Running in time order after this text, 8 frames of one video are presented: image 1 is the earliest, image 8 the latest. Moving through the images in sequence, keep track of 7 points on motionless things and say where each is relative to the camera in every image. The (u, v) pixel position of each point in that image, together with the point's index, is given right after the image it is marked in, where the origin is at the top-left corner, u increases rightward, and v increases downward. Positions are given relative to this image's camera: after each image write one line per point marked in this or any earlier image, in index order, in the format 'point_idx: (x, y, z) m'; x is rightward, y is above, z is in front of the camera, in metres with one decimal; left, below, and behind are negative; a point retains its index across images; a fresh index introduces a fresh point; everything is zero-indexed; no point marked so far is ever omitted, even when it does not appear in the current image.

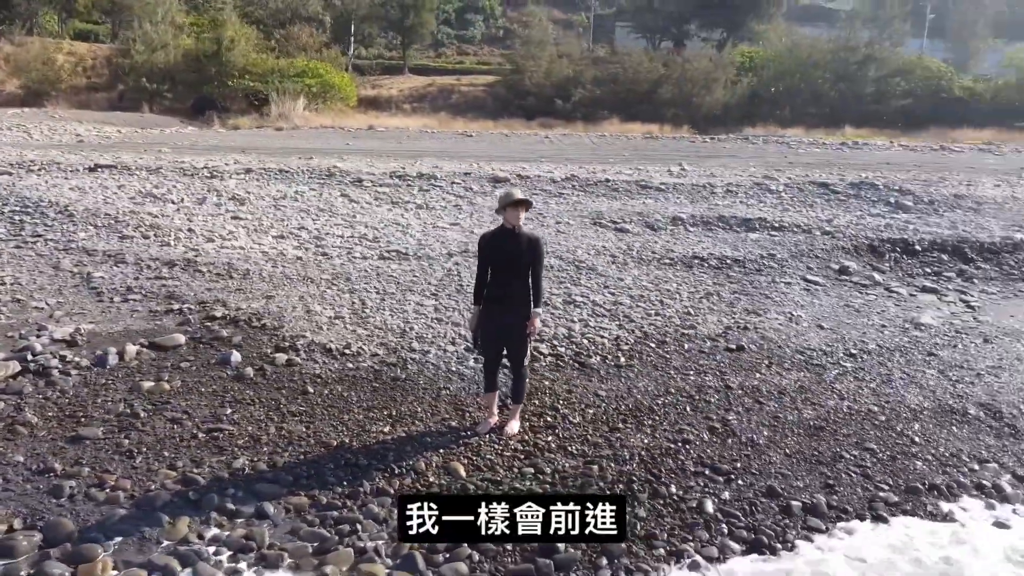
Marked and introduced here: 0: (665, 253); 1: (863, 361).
0: (+2.0, +0.5, +10.6) m
1: (+3.3, -0.7, +7.5) m
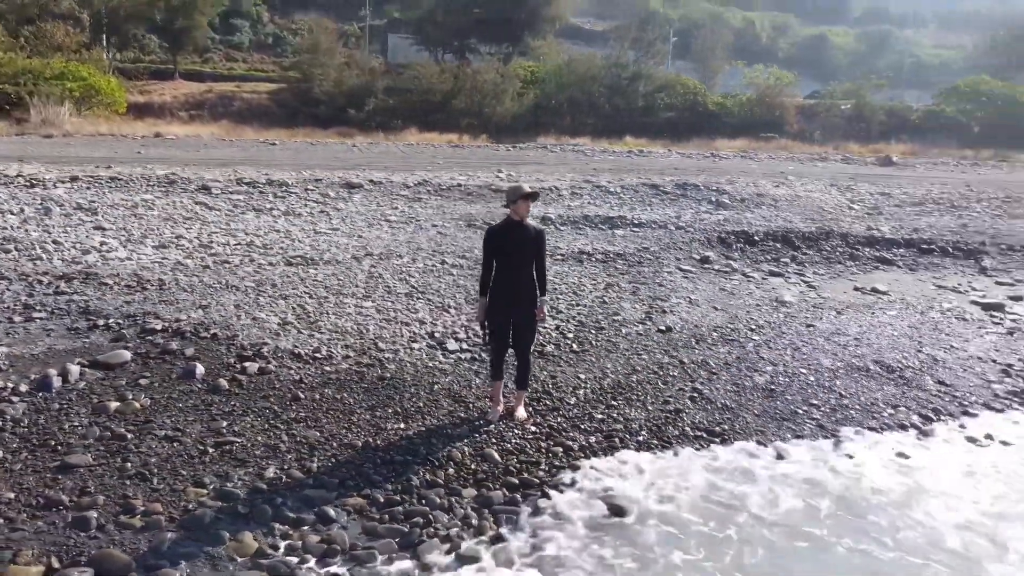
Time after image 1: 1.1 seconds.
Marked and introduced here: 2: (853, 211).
0: (+0.6, +0.5, +11.2) m
1: (+2.7, -0.5, +8.5) m
2: (+7.8, +1.8, +18.4) m
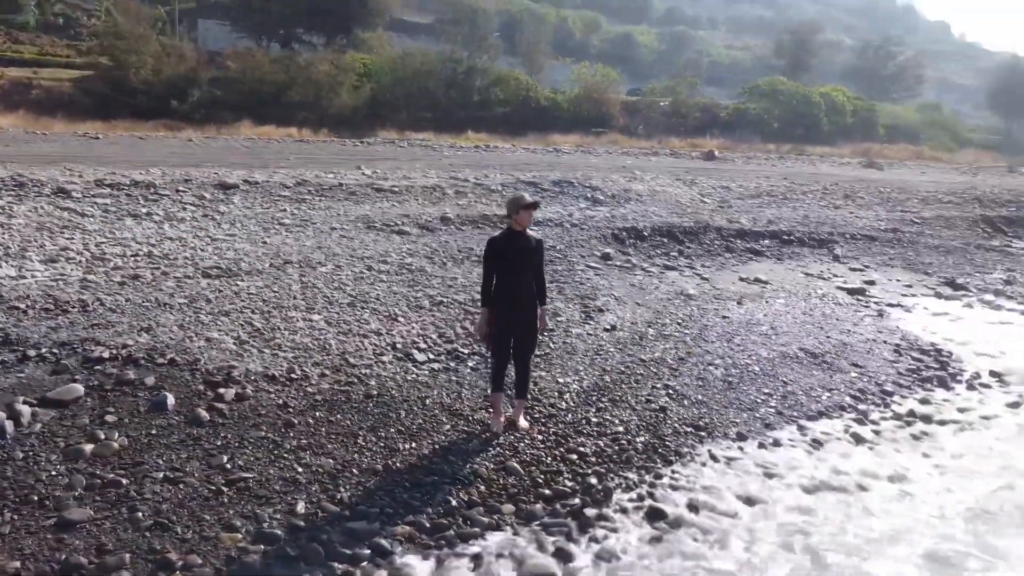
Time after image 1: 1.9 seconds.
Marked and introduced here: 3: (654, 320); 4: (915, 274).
0: (-0.6, +0.5, +11.1) m
1: (+2.1, -0.4, +9.0) m
2: (+4.8, +2.1, +19.8) m
3: (+1.6, -0.4, +9.1) m
4: (+7.1, +0.3, +14.1) m
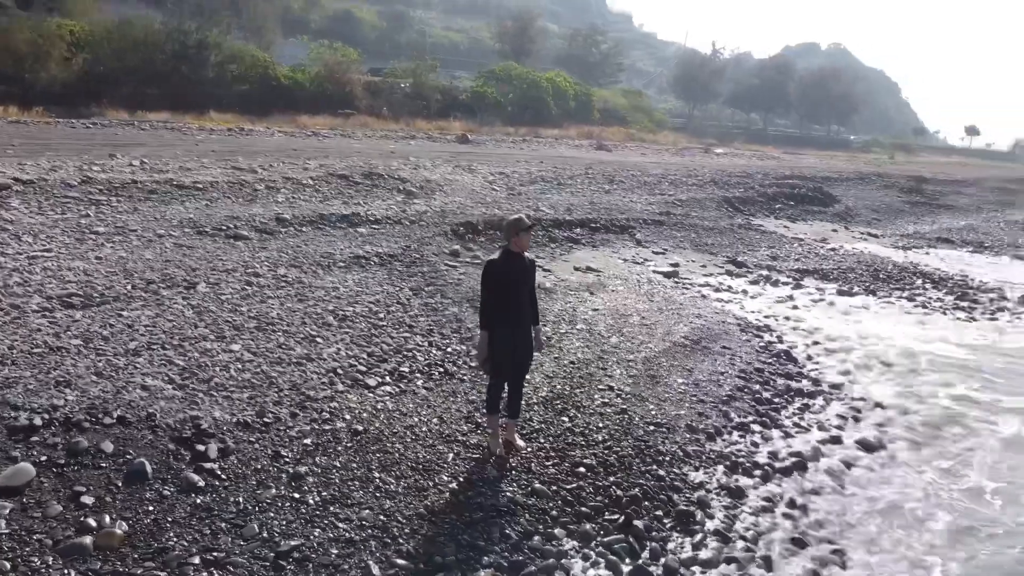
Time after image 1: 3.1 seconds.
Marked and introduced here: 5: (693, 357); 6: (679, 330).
0: (-2.4, +0.4, +10.5) m
1: (+0.8, -0.4, +9.5) m
2: (-0.3, +2.4, +20.4) m
3: (+0.4, -0.4, +9.4) m
4: (+3.8, +0.7, +15.9) m
5: (+2.0, -0.7, +8.8) m
6: (+2.0, -0.5, +9.7) m
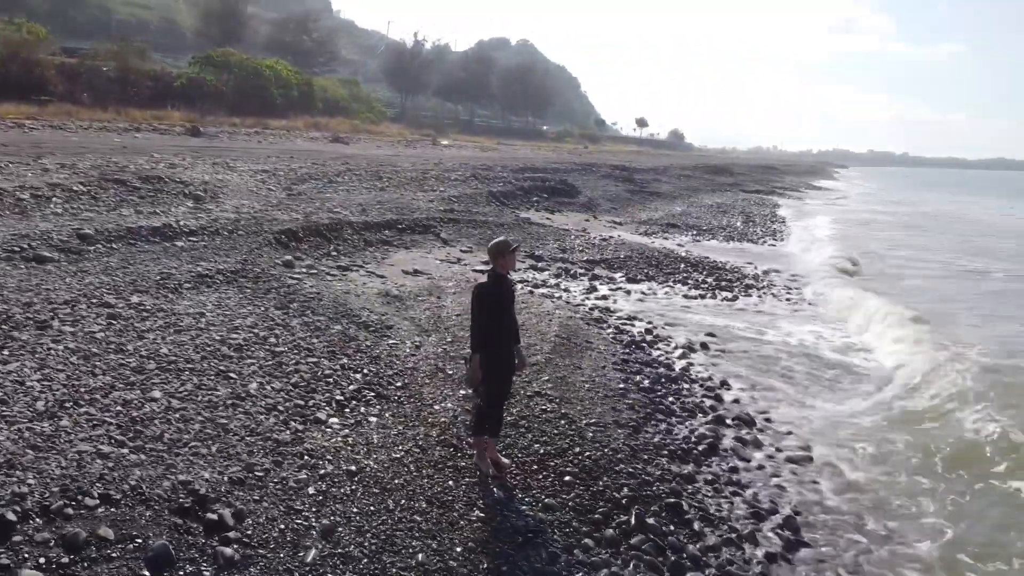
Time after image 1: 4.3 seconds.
0: (-4.1, +0.2, +9.4) m
1: (-0.6, -0.5, +9.6) m
2: (-5.6, +2.3, +19.4) m
3: (-1.0, -0.5, +9.4) m
4: (-0.1, +0.8, +16.6) m
5: (+0.7, -0.8, +9.3) m
6: (+0.4, -0.5, +10.2) m
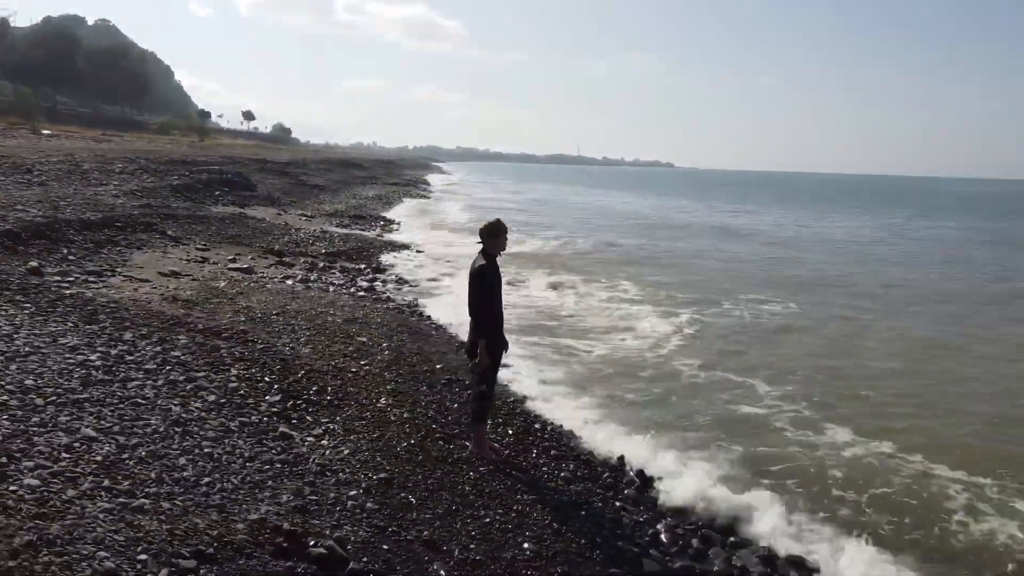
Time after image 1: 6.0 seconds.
0: (-5.4, 0.0, +7.1) m
1: (-2.3, -0.5, +8.8) m
2: (-11.4, +1.9, +15.2) m
3: (-2.6, -0.4, +8.4) m
4: (-5.1, +0.8, +15.3) m
5: (-1.0, -0.6, +9.2) m
6: (-1.7, -0.4, +9.8) m
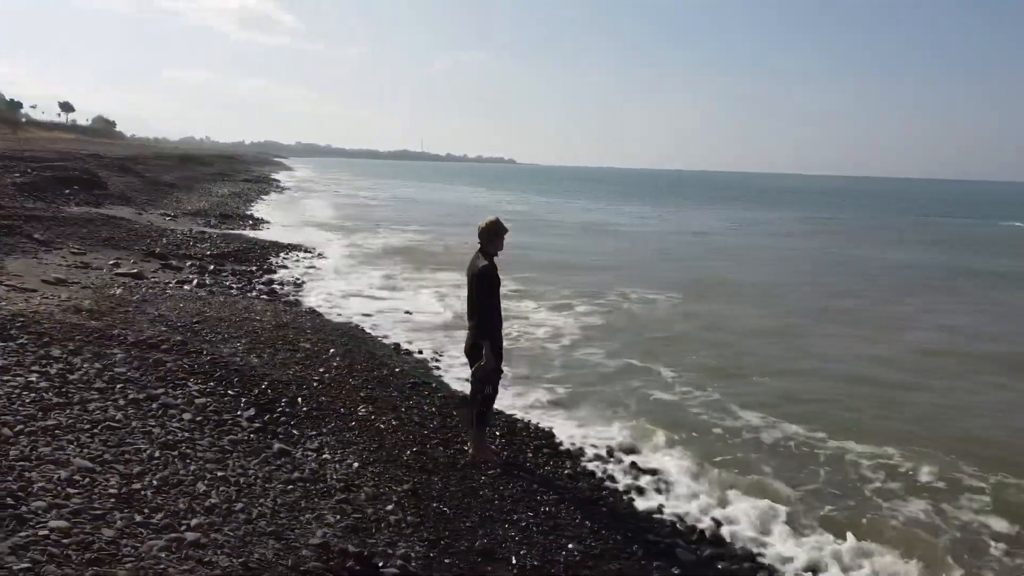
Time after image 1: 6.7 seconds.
0: (-5.6, -0.2, +6.0) m
1: (-2.9, -0.5, +8.3) m
2: (-13.0, +1.6, +12.9) m
3: (-3.0, -0.5, +7.8) m
4: (-6.9, +0.7, +14.1) m
5: (-1.6, -0.6, +8.9) m
6: (-2.4, -0.4, +9.4) m
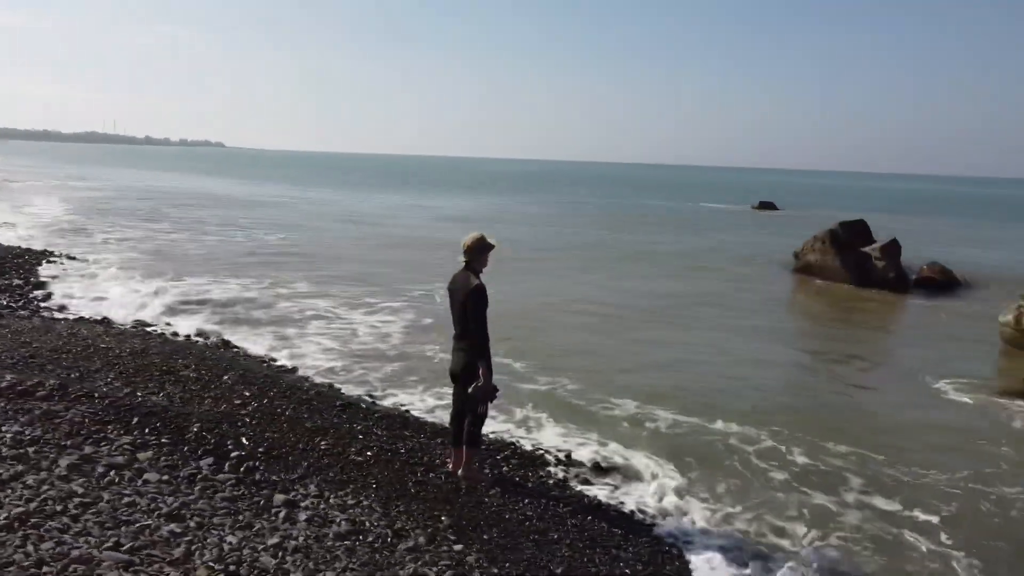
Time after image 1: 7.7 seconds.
0: (-5.5, -0.6, +4.1) m
1: (-3.7, -0.7, +7.1) m
2: (-14.9, +0.9, +8.1) m
3: (-3.7, -0.7, +6.6) m
4: (-9.4, +0.3, +11.3) m
5: (-2.7, -0.8, +8.1) m
6: (-3.6, -0.6, +8.3) m
